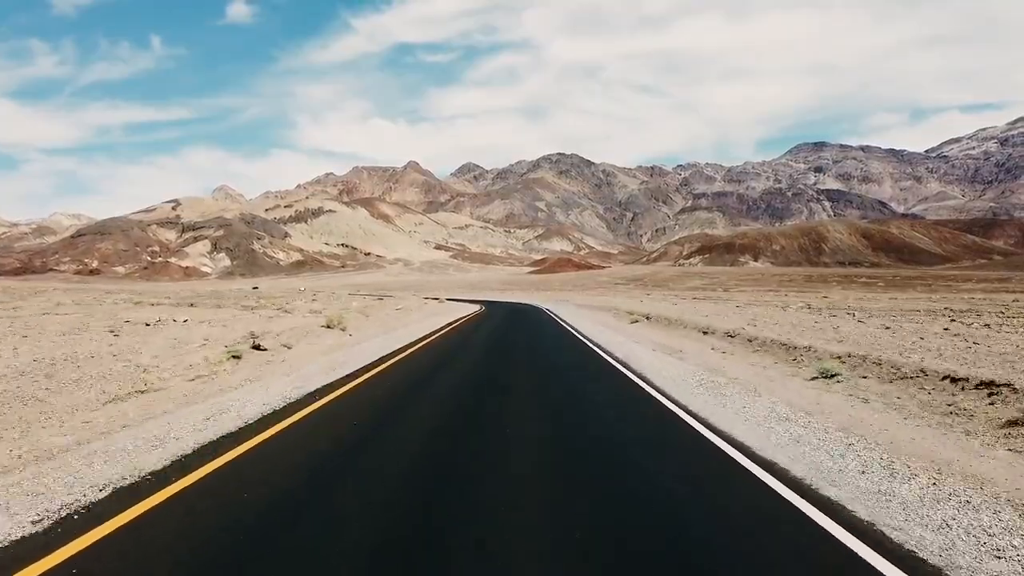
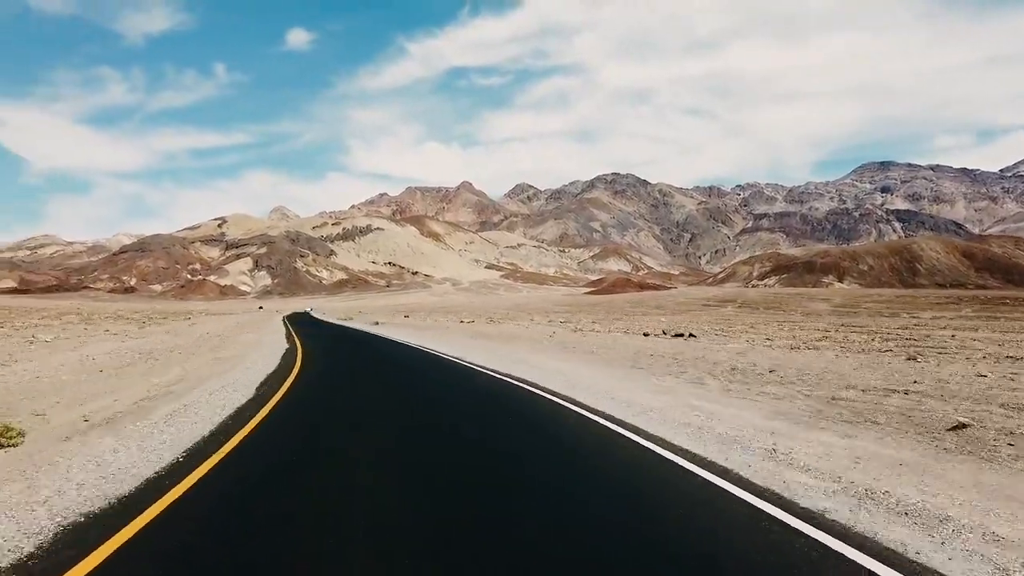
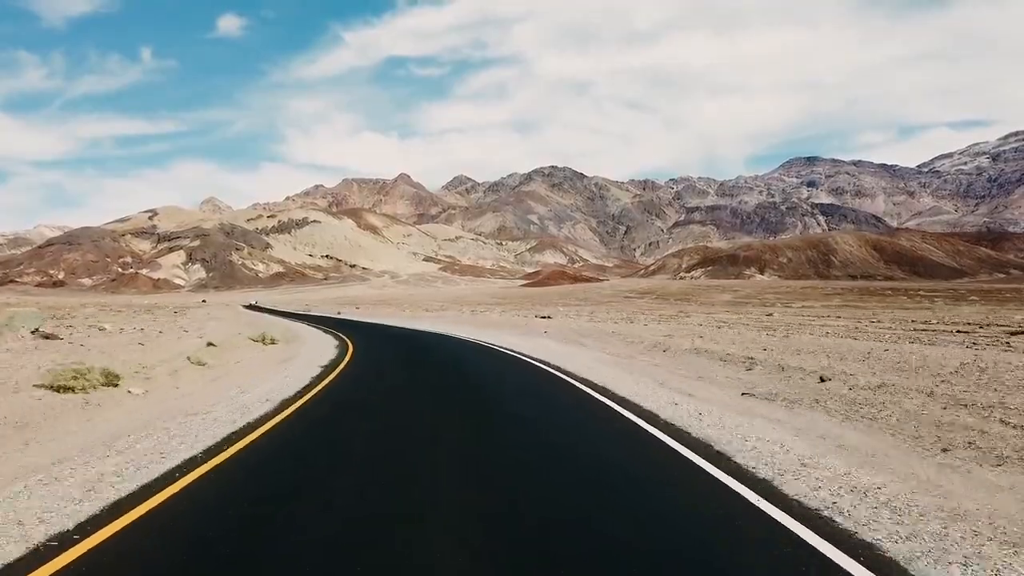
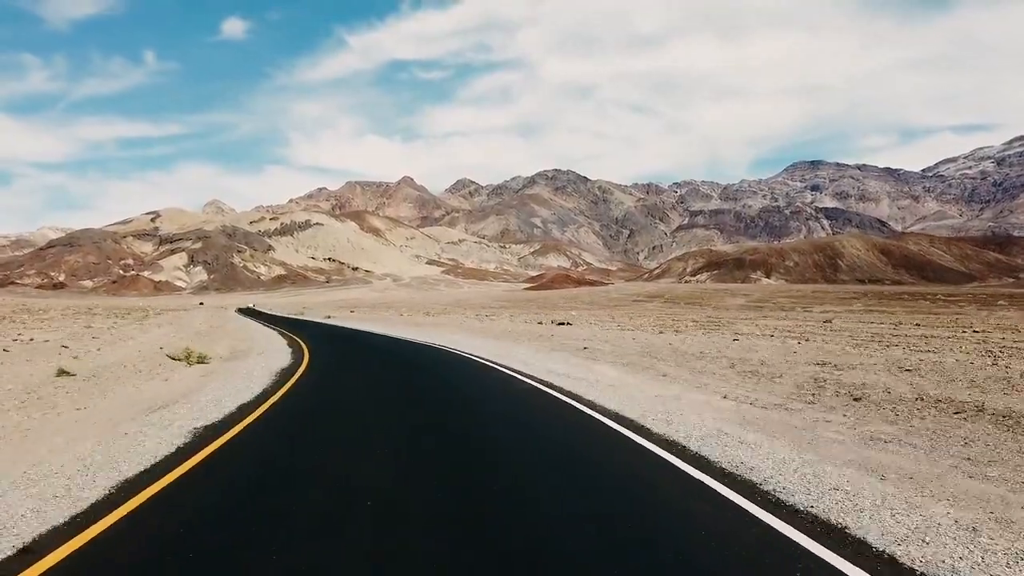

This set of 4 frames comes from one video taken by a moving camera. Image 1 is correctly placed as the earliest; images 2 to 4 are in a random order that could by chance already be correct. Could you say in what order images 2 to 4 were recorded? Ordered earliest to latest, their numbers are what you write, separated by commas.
3, 4, 2
